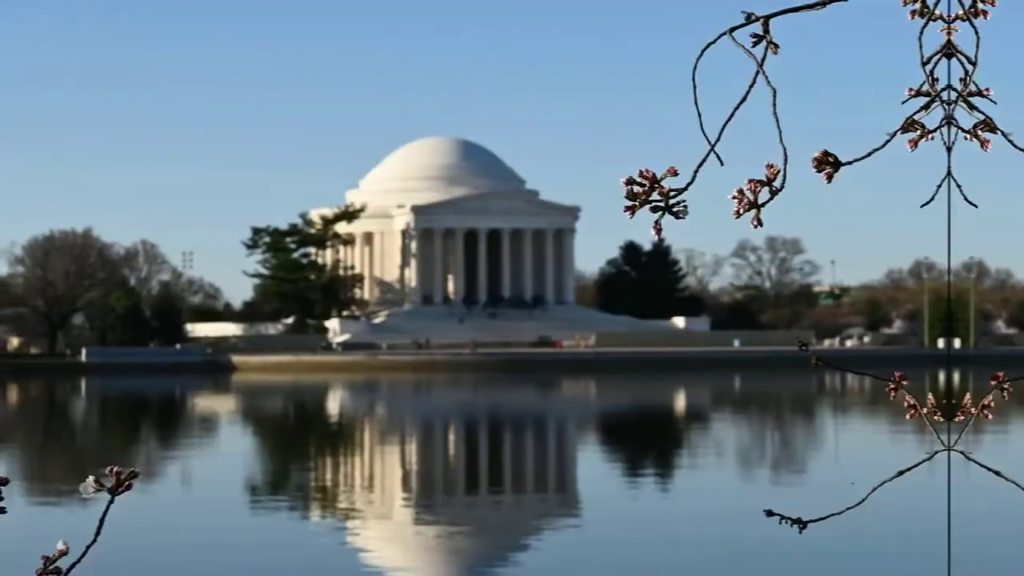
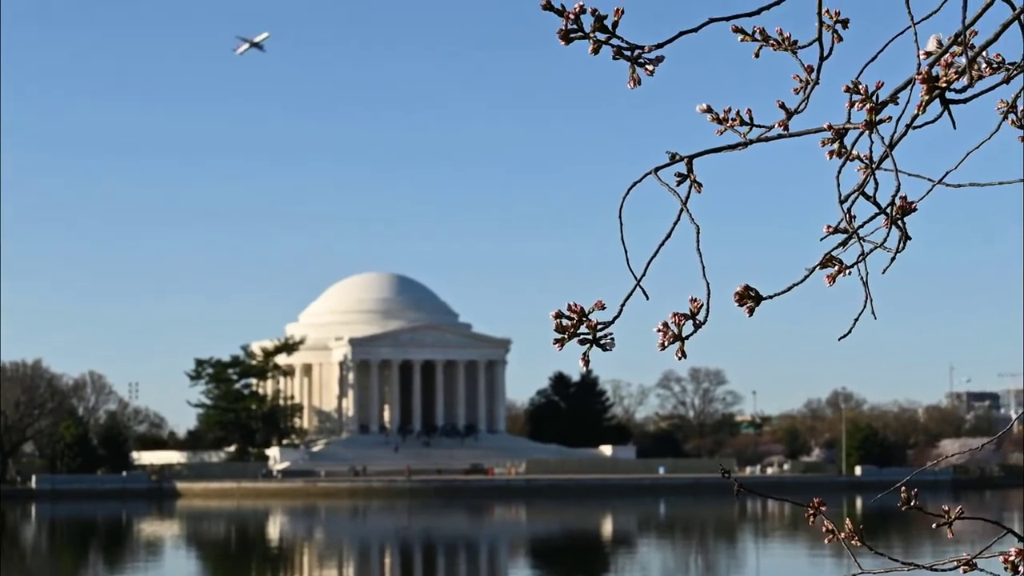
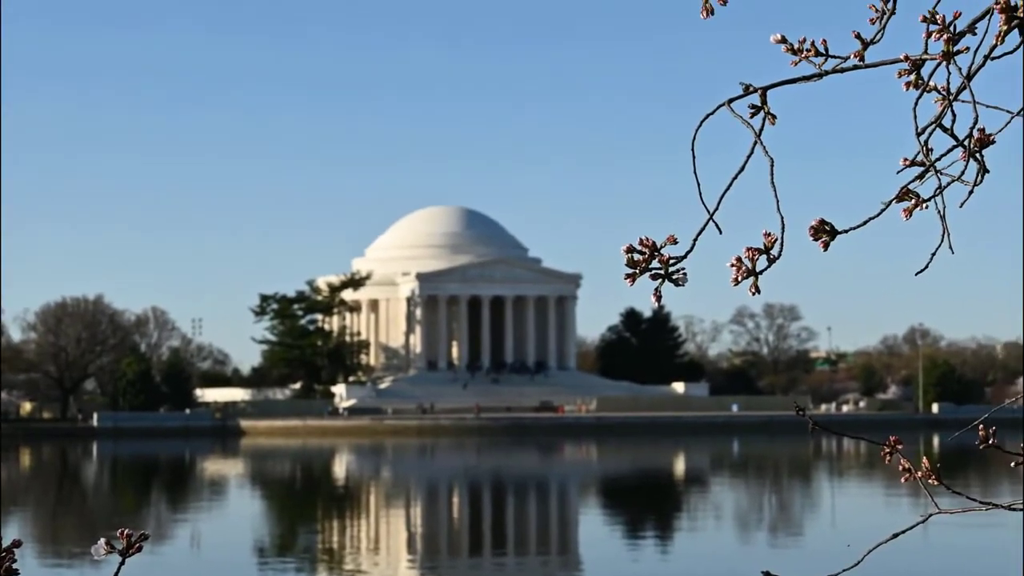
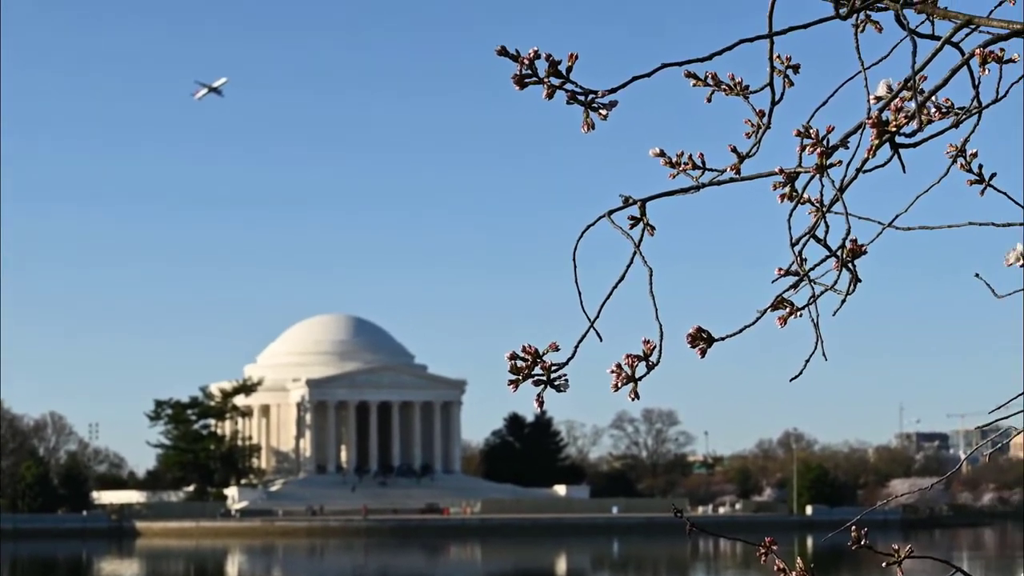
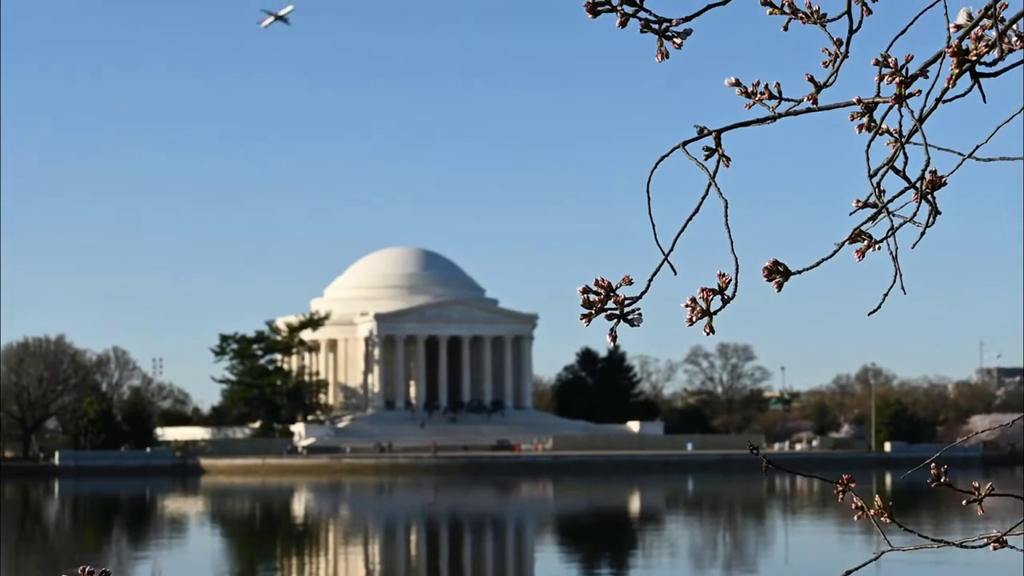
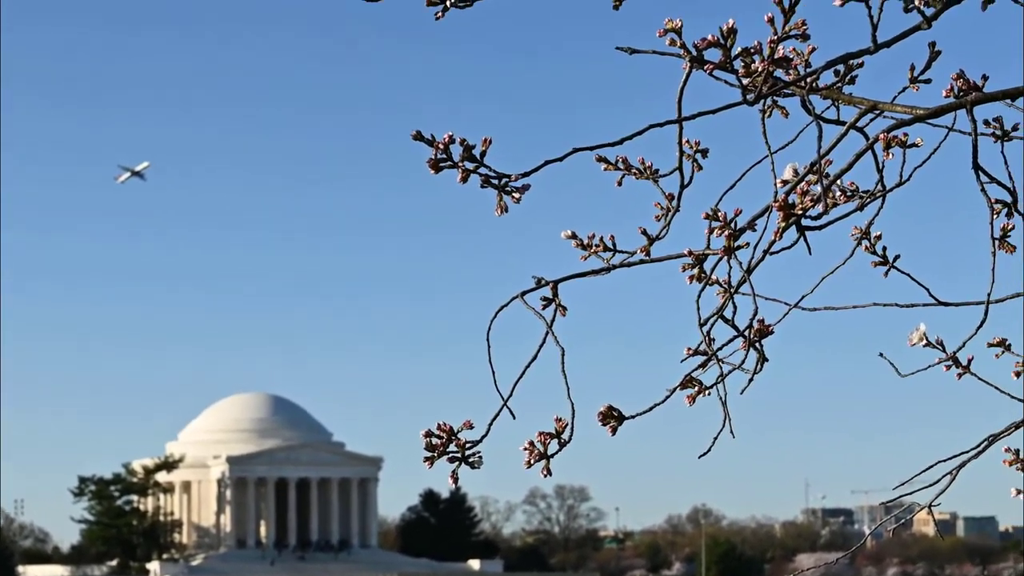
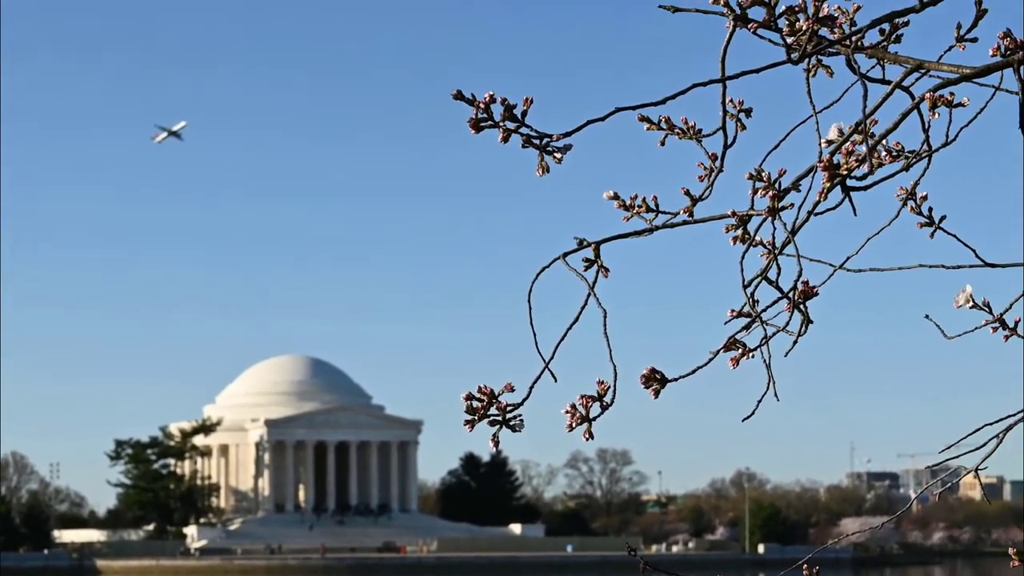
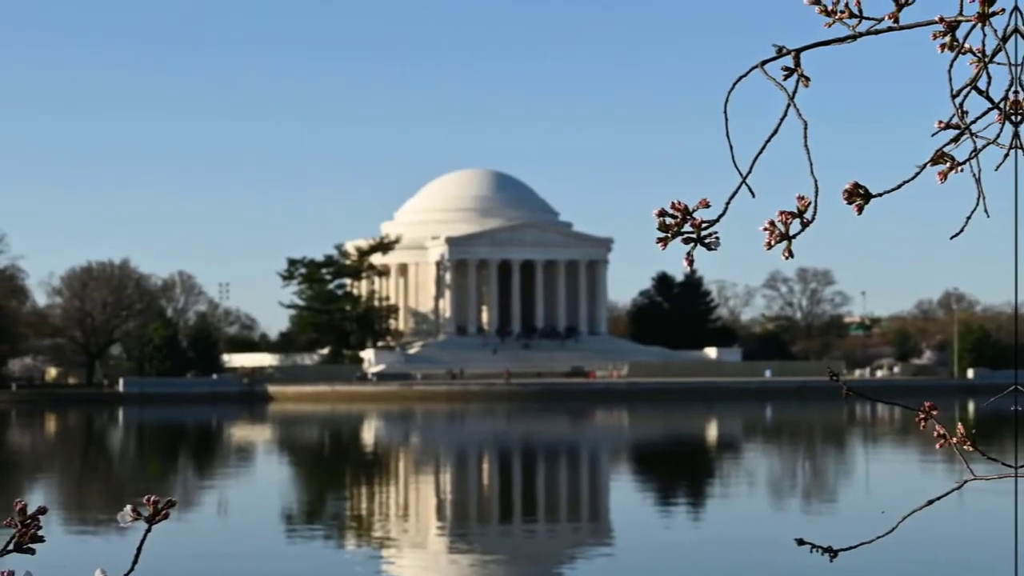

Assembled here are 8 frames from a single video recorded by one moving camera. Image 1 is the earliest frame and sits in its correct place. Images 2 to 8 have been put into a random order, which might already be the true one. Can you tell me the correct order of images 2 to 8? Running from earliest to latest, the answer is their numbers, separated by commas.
8, 3, 5, 2, 4, 7, 6
